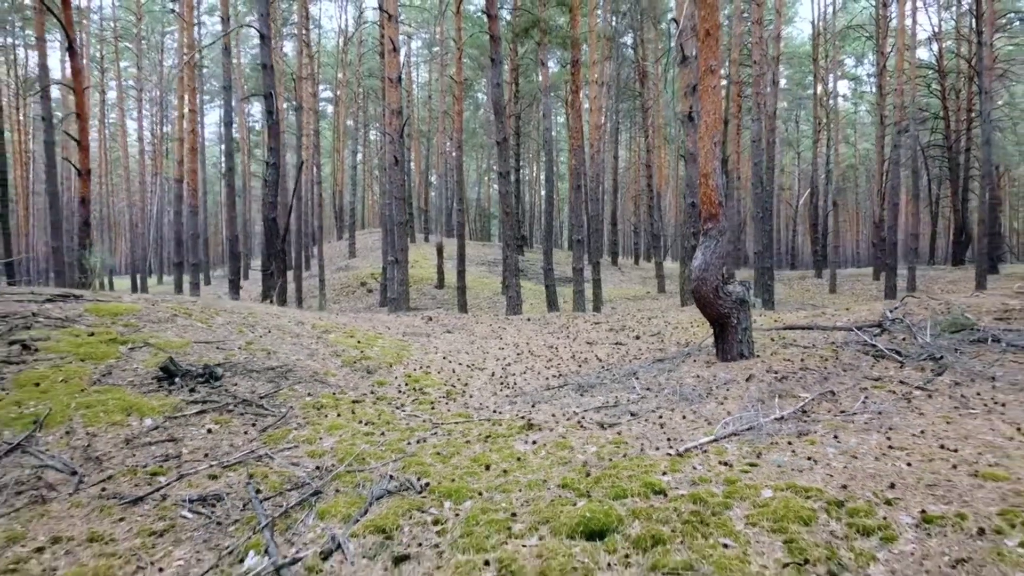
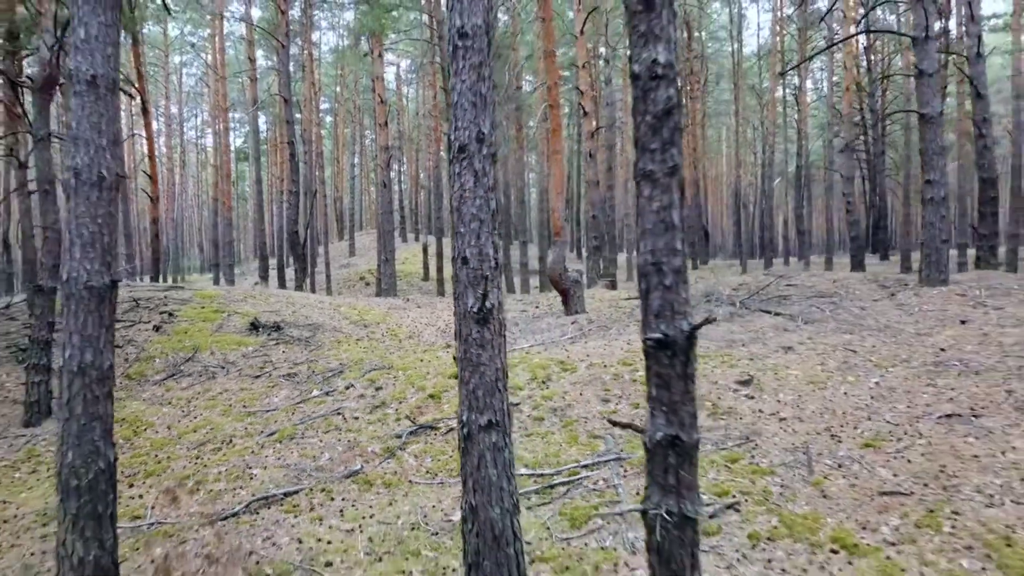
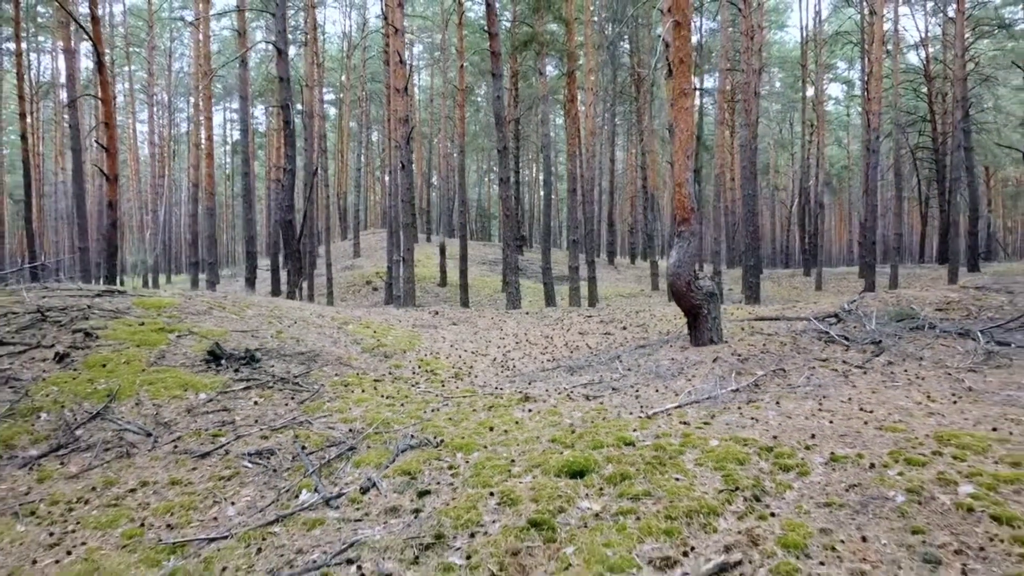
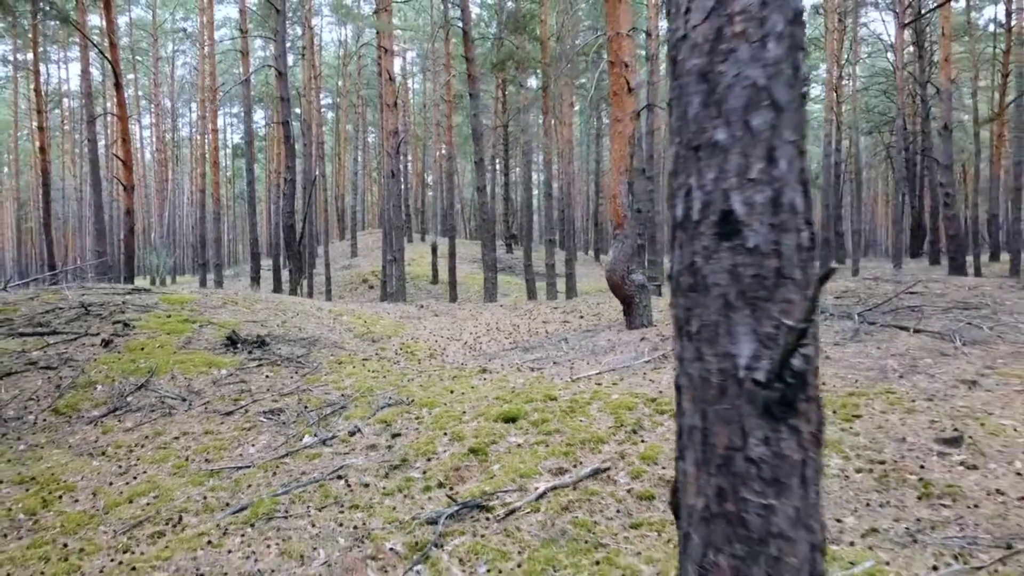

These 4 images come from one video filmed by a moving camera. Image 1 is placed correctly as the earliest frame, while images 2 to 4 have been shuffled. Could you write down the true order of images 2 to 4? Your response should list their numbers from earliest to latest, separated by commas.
3, 4, 2
